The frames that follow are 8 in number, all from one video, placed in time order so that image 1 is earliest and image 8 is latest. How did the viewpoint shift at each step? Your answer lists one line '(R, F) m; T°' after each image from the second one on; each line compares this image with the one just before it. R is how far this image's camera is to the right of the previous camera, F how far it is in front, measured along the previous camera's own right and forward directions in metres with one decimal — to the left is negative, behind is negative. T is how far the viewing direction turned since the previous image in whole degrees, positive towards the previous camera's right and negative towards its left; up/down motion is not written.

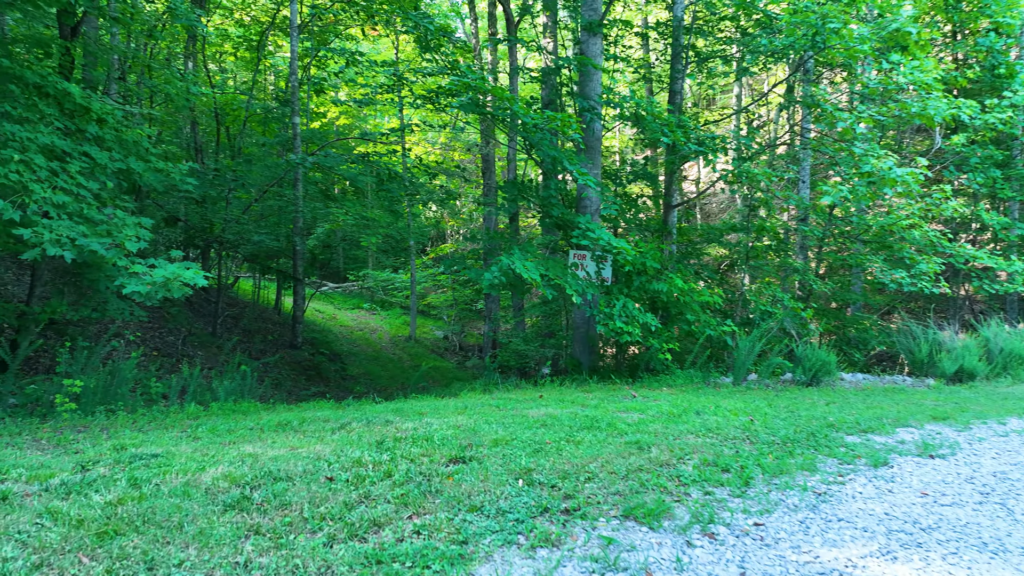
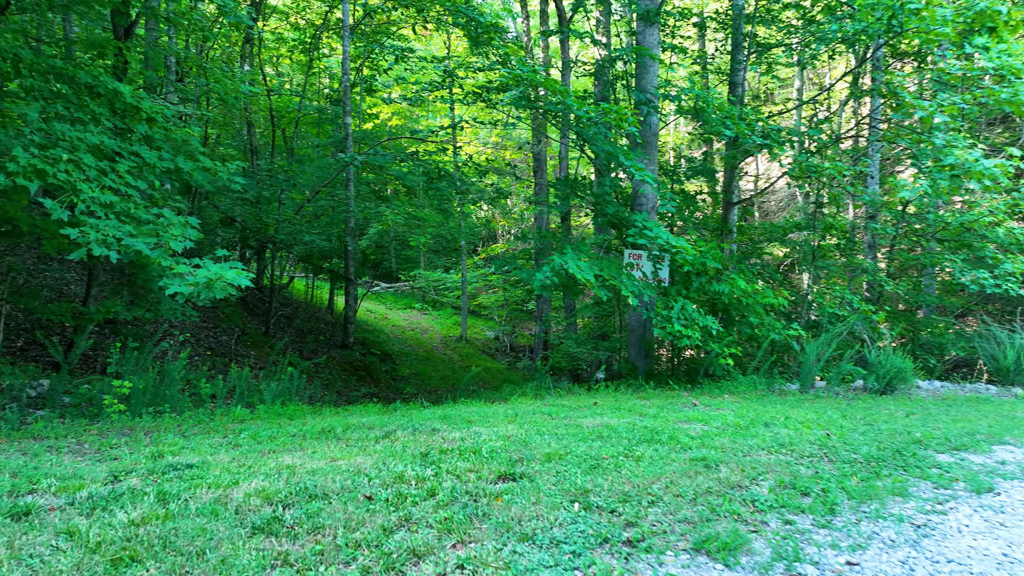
(0.0, +0.3) m; -4°
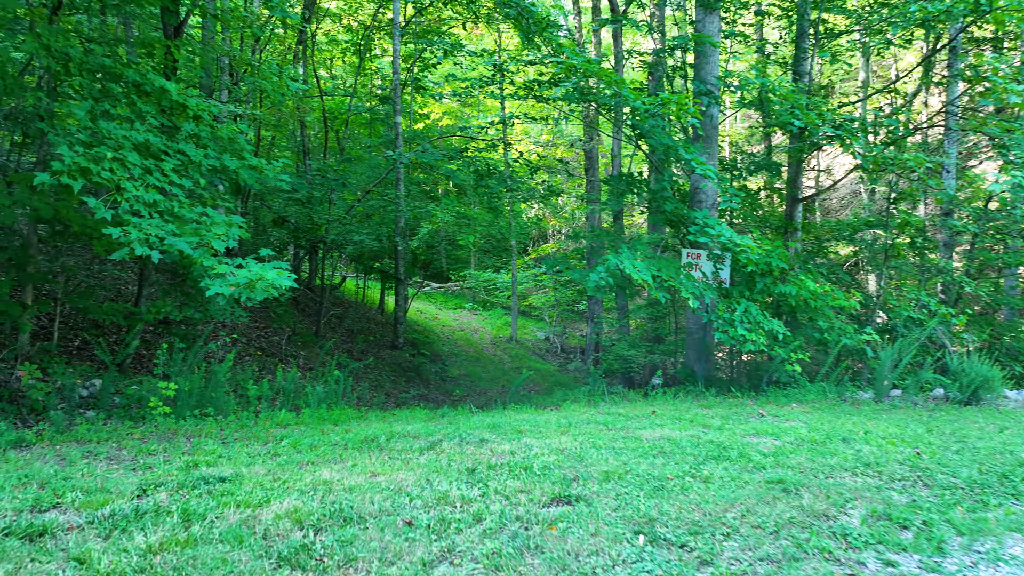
(0.0, +0.3) m; -4°
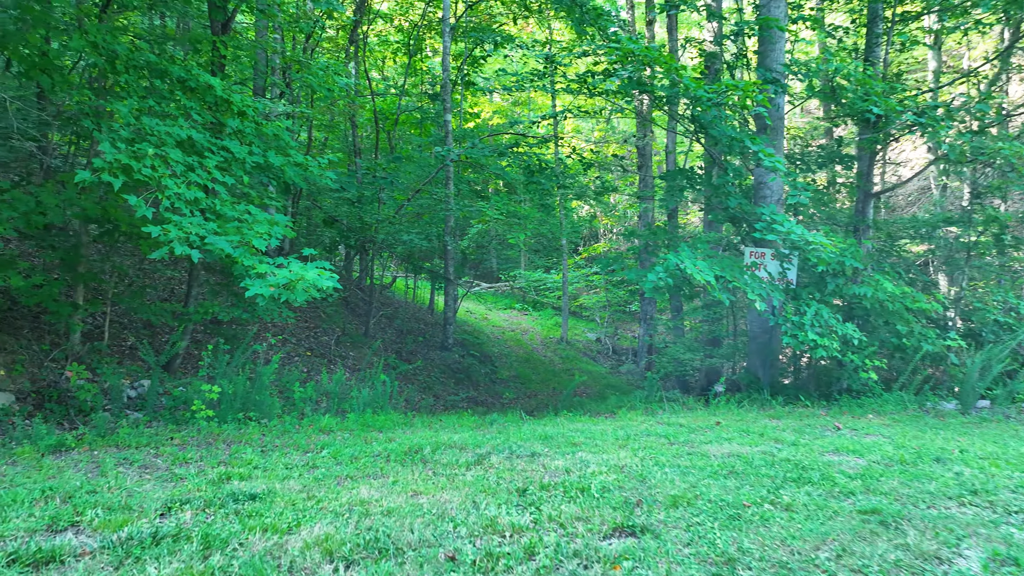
(0.0, +0.3) m; -4°
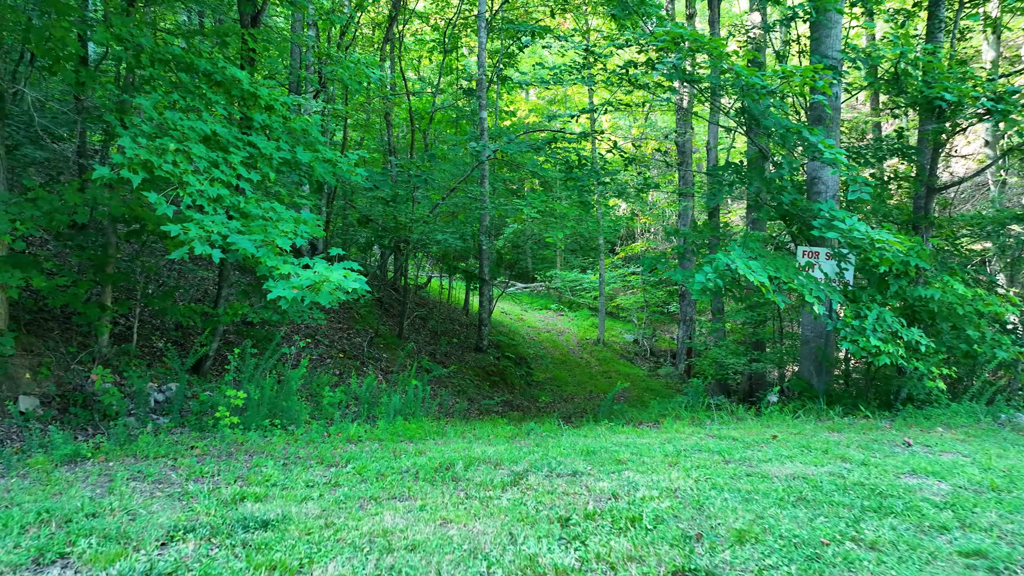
(0.0, +0.3) m; -3°
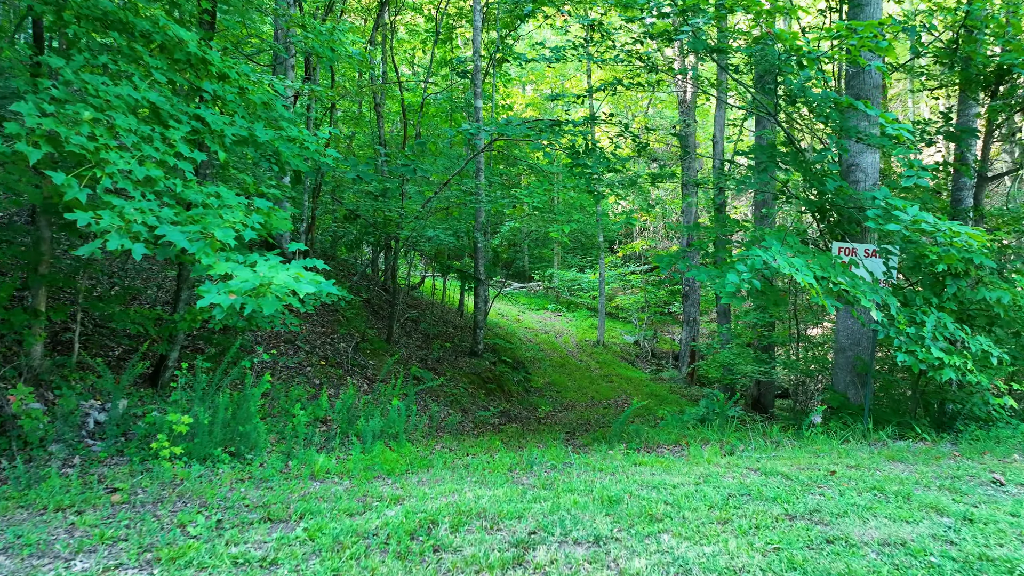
(0.0, +0.8) m; 0°
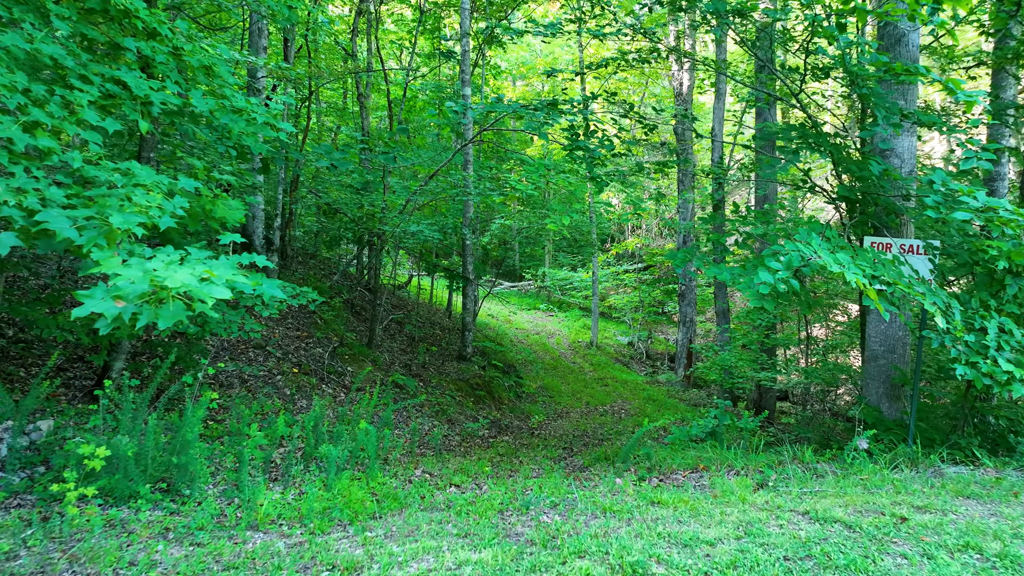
(0.0, +0.7) m; +1°
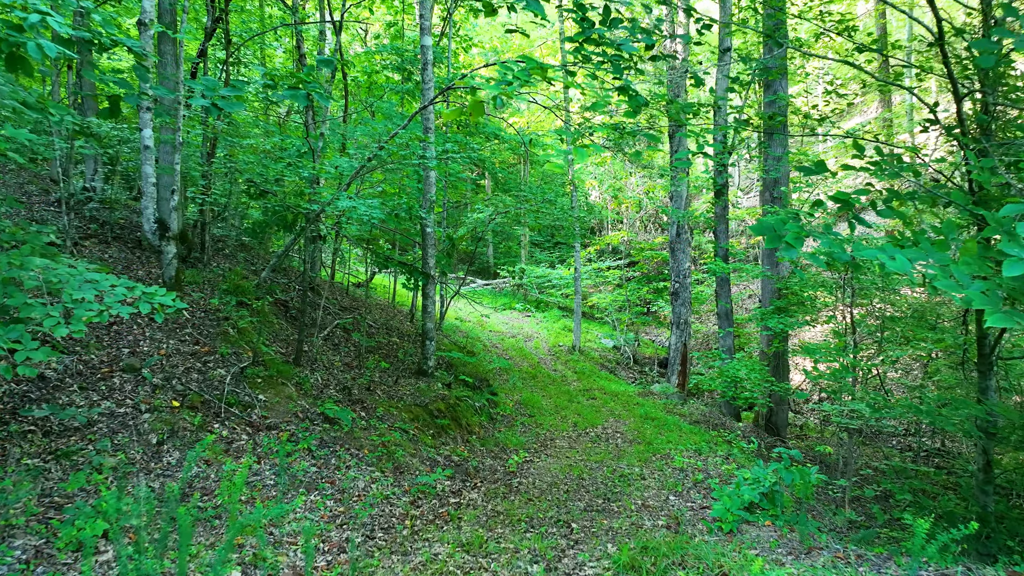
(0.0, +2.2) m; +2°
